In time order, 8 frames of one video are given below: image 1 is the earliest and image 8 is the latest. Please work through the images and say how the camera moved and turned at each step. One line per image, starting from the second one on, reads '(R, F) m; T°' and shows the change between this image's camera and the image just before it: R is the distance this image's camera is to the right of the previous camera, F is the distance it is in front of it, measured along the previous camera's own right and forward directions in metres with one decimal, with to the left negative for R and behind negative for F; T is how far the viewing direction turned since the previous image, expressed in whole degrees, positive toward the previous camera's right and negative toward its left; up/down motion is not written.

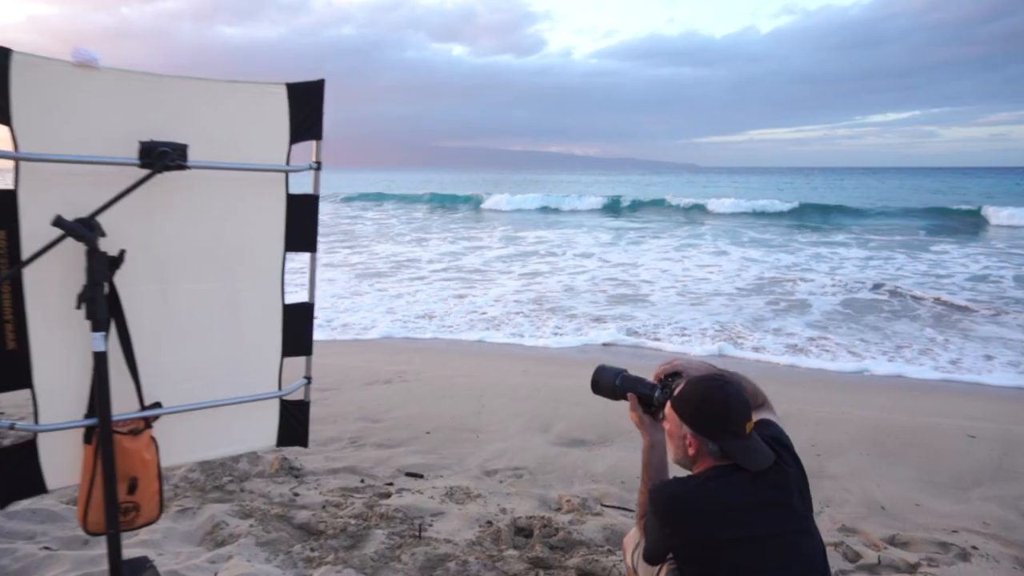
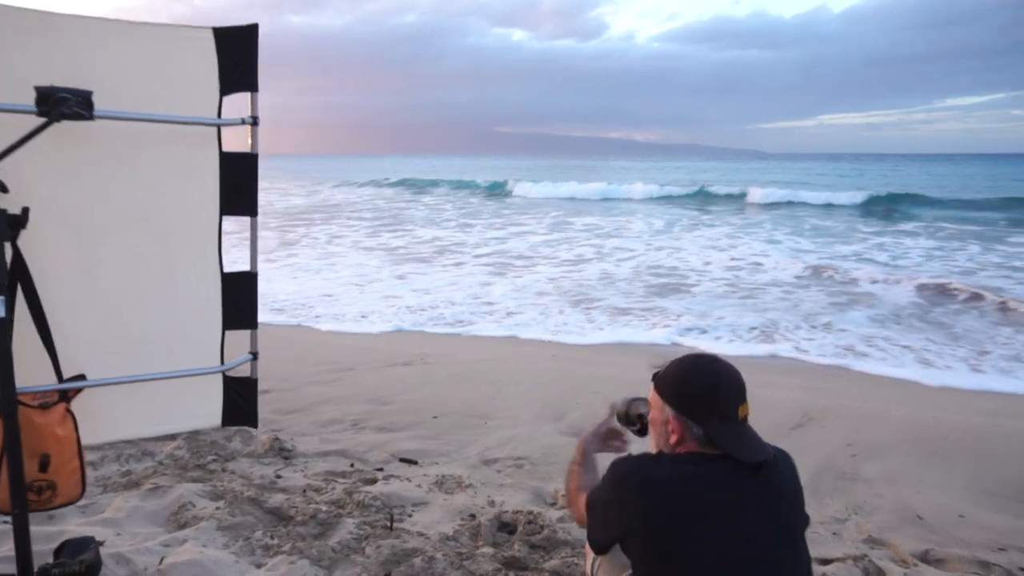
(+0.3, +0.3) m; -5°
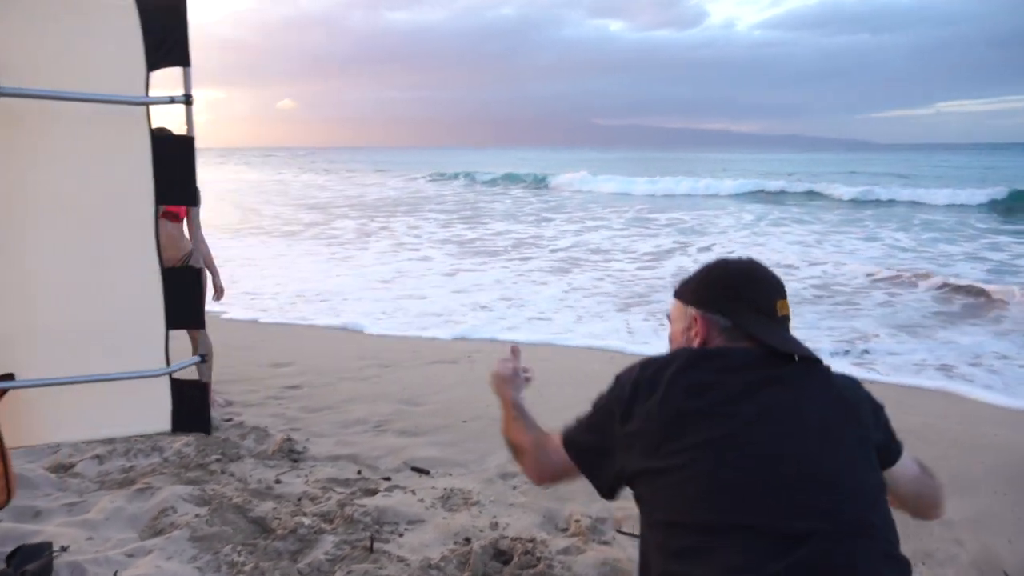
(+0.4, +0.4) m; -7°
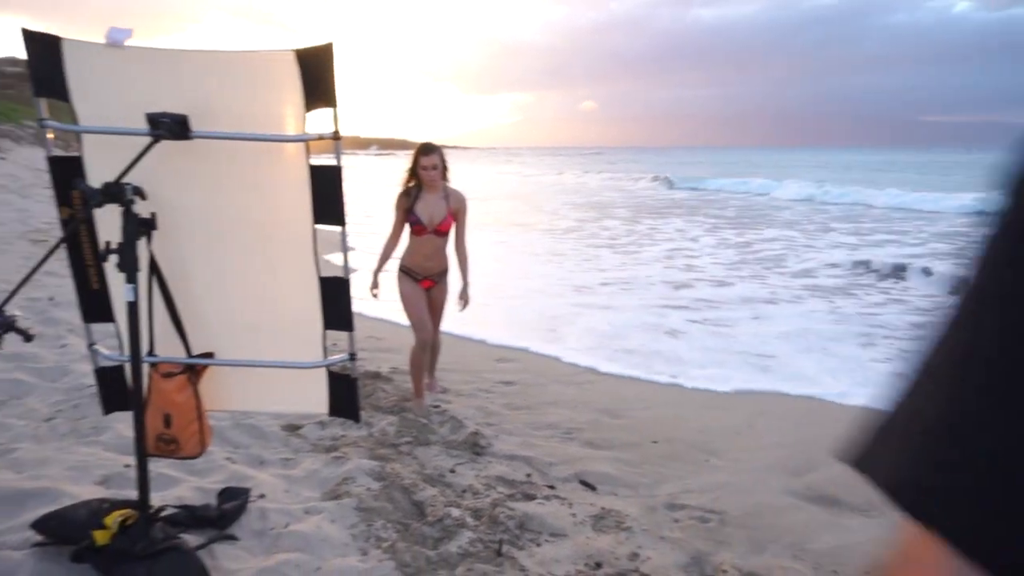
(+0.5, +0.1) m; -23°
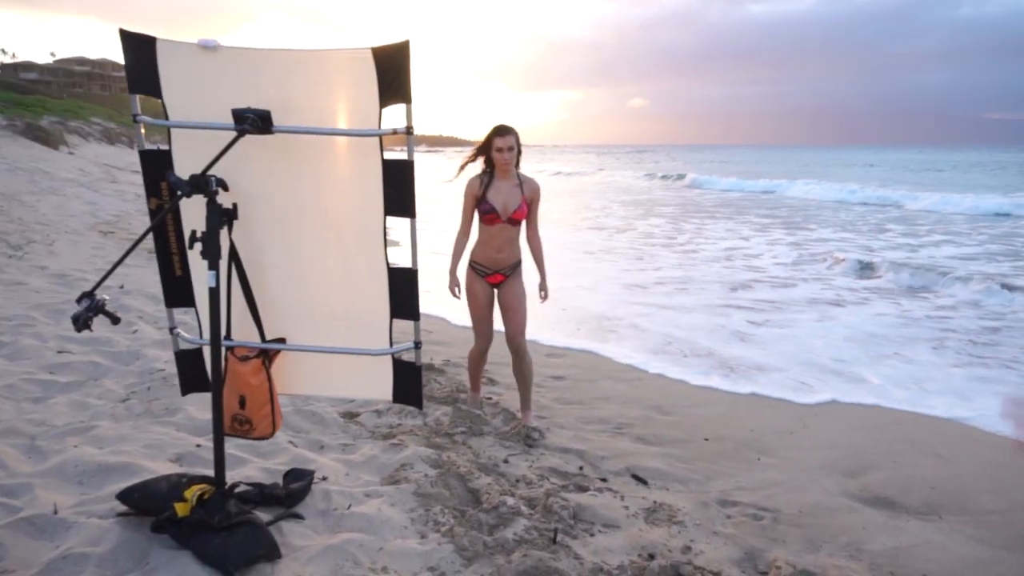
(-0.1, -0.1) m; -4°
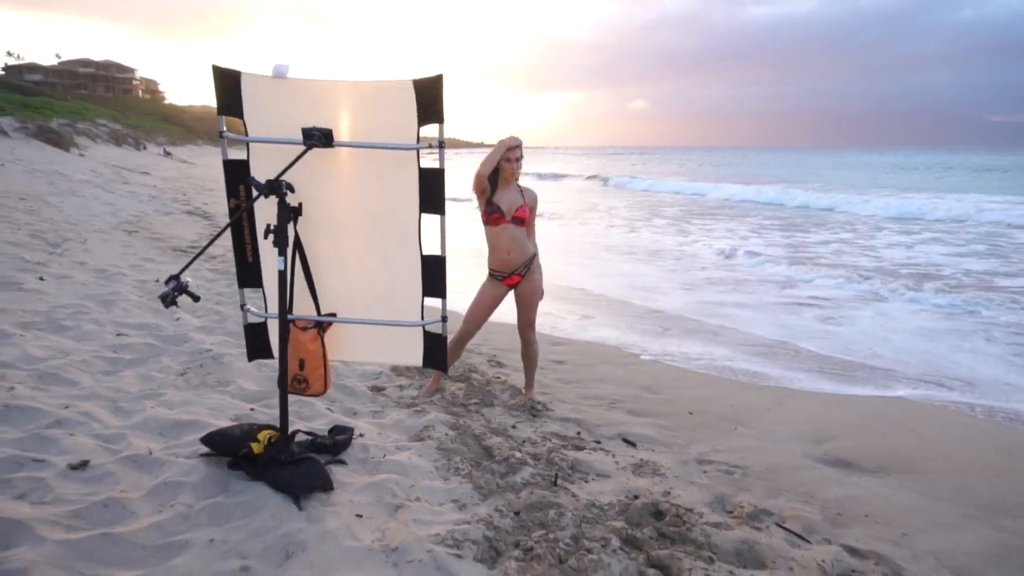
(0.0, -0.6) m; 0°
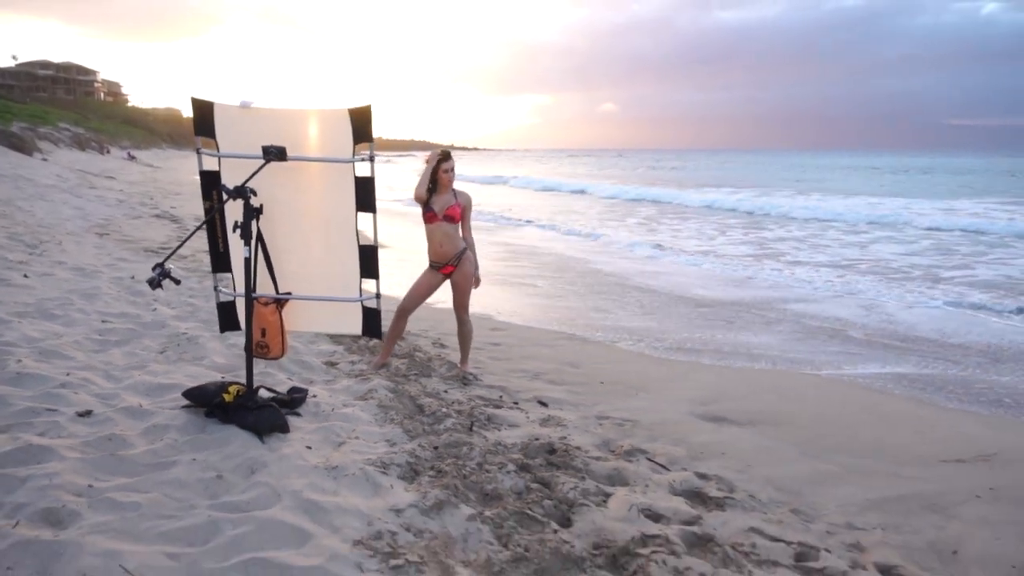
(+0.3, -0.9) m; +2°
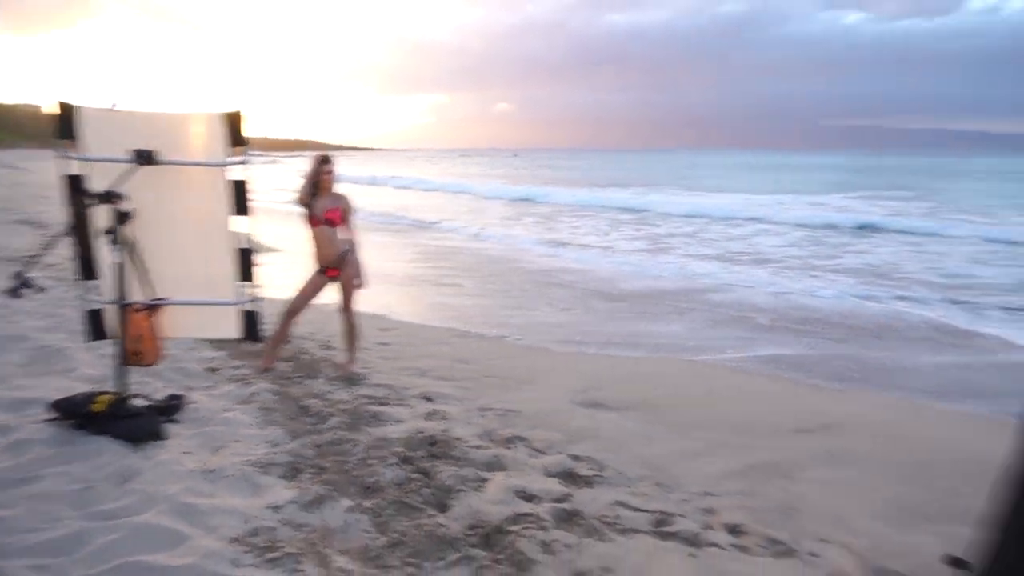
(+0.1, -0.2) m; +8°
